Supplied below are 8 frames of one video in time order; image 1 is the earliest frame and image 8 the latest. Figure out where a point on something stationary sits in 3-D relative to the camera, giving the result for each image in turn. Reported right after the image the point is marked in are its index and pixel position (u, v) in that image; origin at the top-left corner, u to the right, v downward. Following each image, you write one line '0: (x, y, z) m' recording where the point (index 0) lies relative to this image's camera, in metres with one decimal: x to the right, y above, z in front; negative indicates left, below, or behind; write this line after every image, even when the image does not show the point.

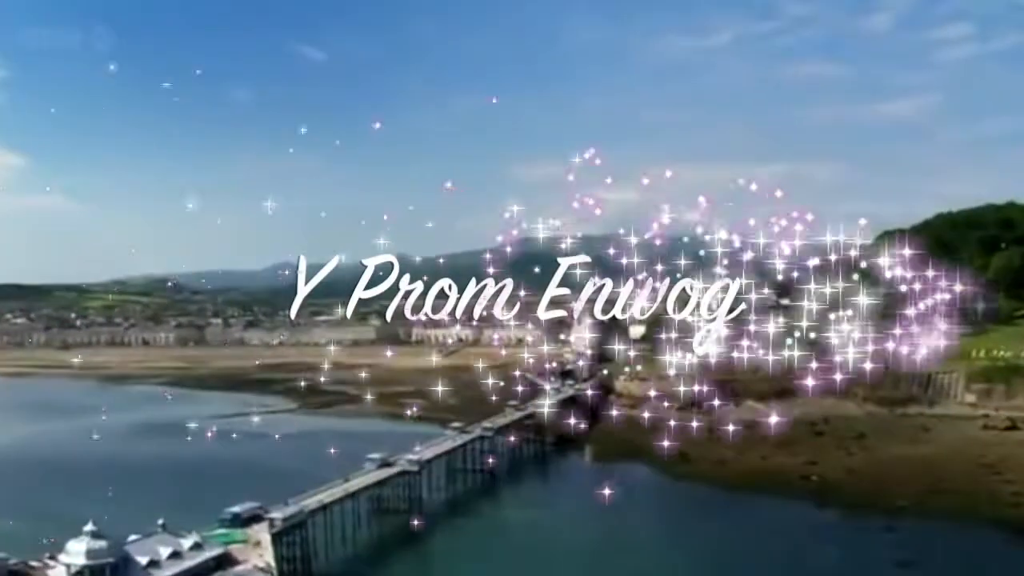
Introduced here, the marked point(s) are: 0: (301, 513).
0: (-3.5, -3.8, +18.7) m
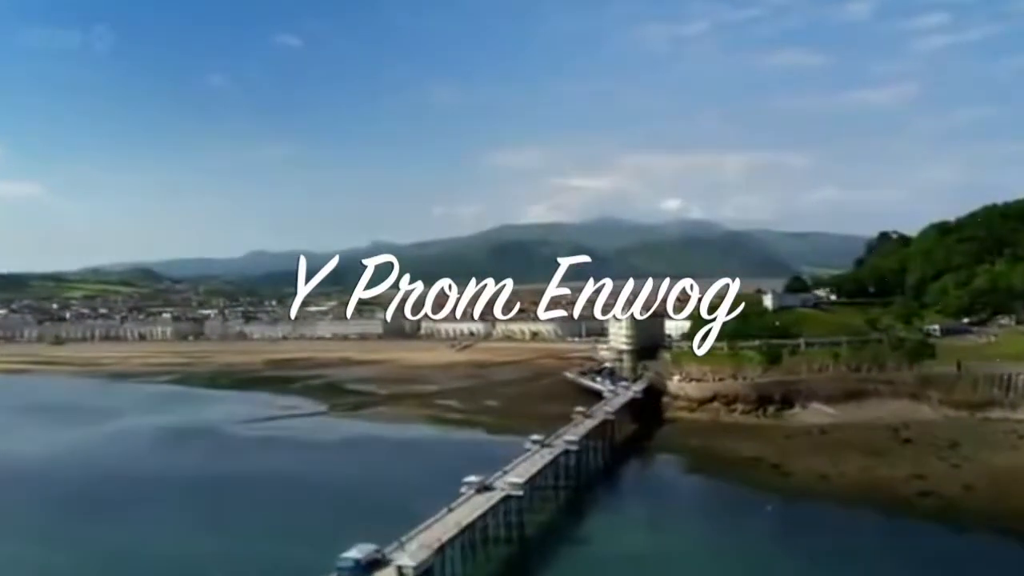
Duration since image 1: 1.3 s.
0: (-1.2, -3.9, +16.1) m
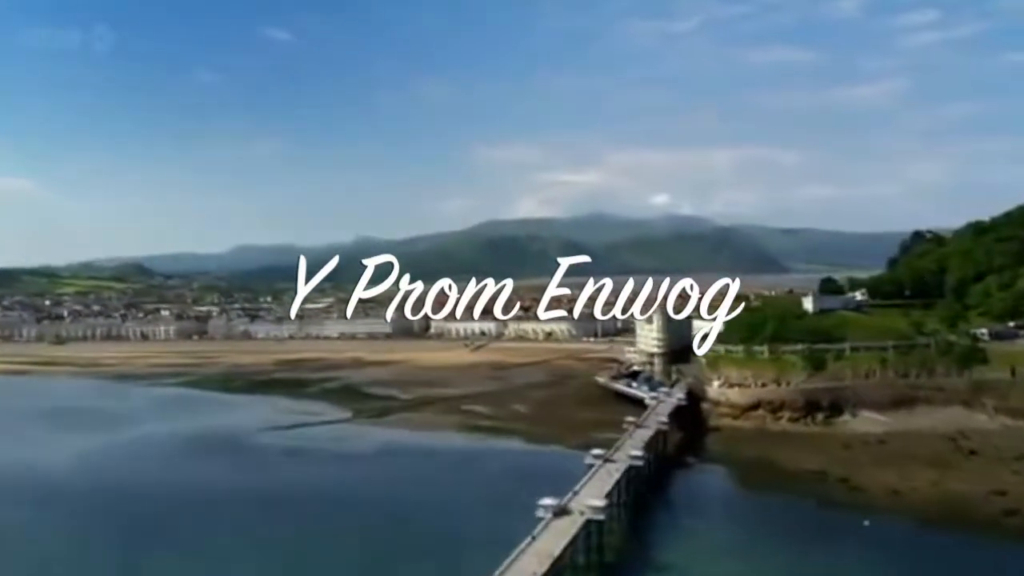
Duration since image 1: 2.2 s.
0: (+0.3, -4.1, +14.6) m
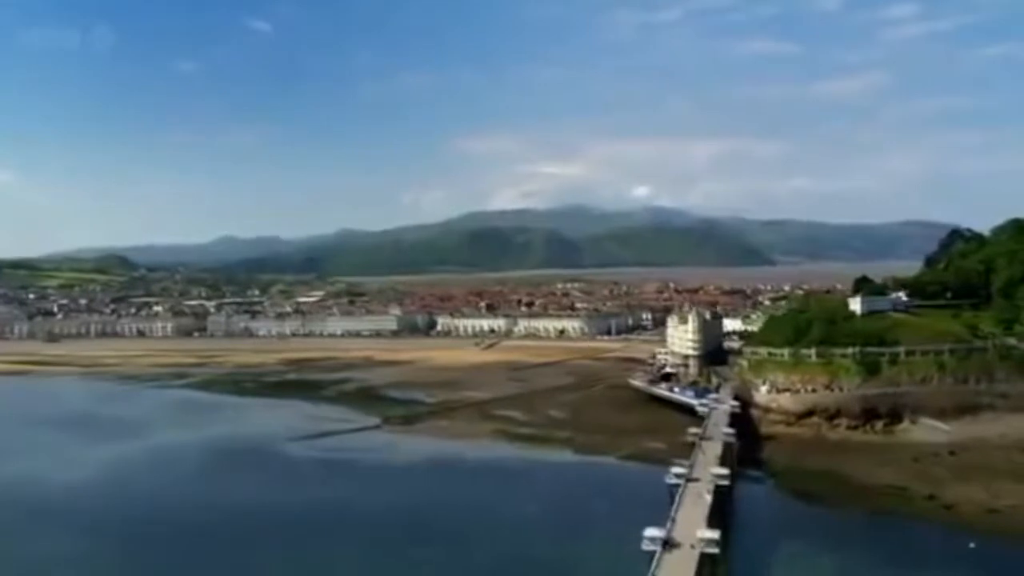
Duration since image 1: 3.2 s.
0: (+2.1, -4.3, +12.7) m
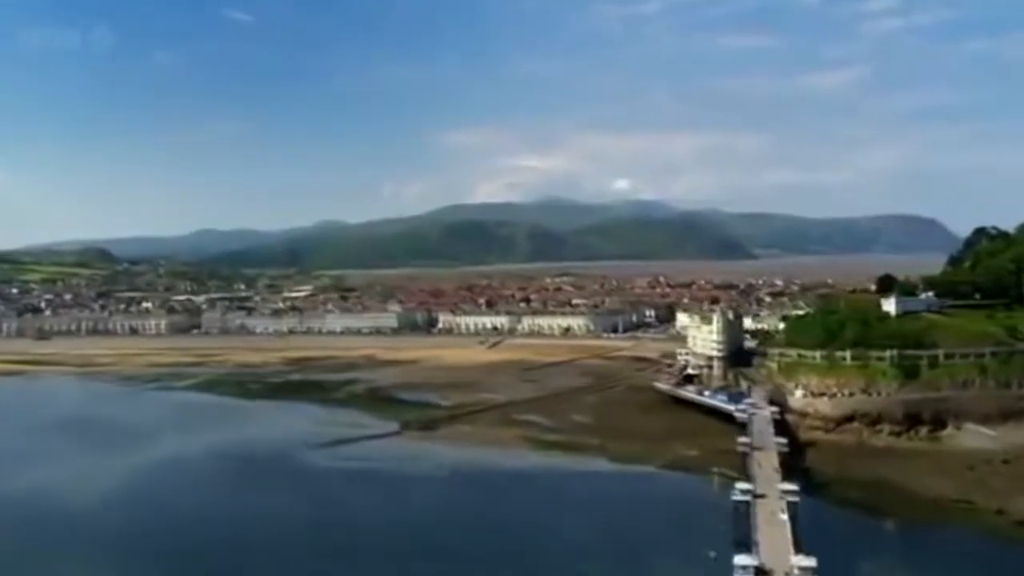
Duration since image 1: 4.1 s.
0: (+3.4, -4.5, +11.4) m
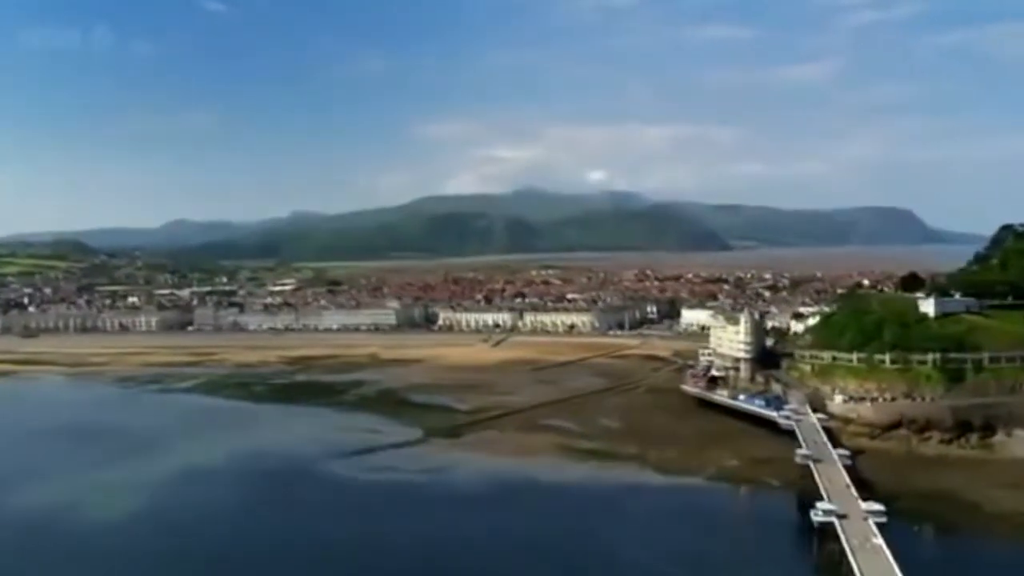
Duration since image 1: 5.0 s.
0: (+4.9, -4.7, +10.1) m
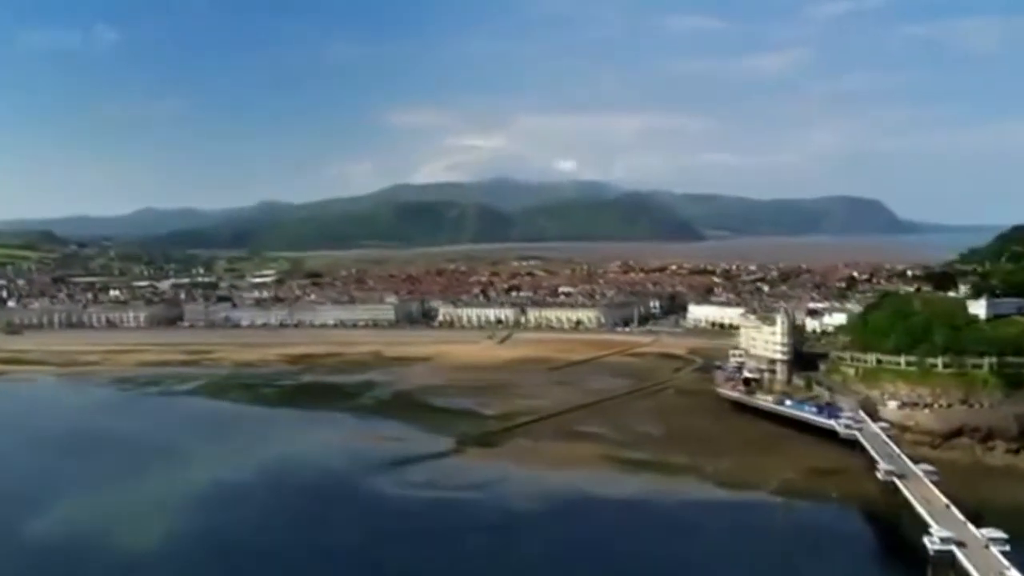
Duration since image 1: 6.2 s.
0: (+6.9, -5.0, +8.5) m
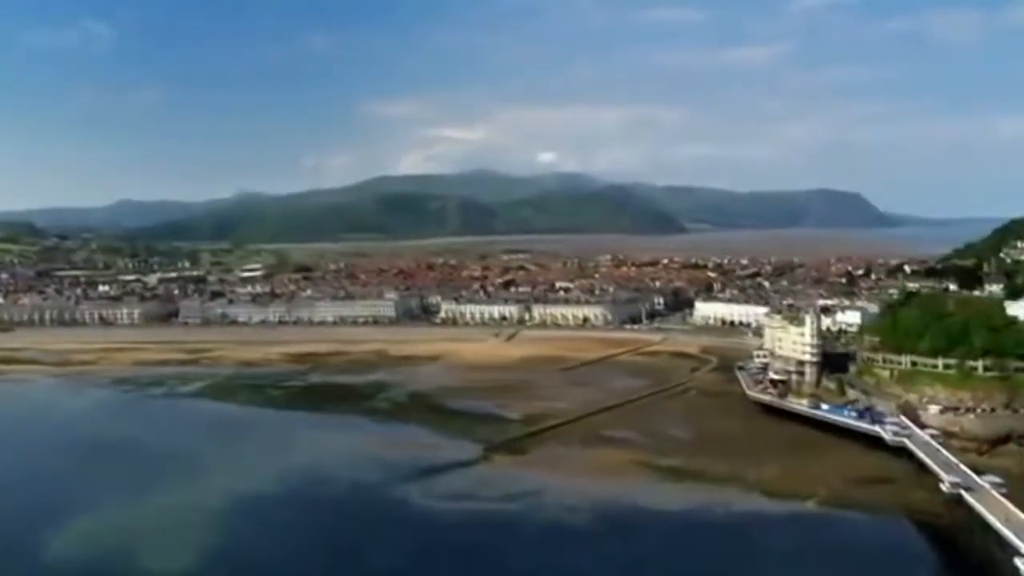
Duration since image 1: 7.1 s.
0: (+8.3, -5.2, +7.4) m
